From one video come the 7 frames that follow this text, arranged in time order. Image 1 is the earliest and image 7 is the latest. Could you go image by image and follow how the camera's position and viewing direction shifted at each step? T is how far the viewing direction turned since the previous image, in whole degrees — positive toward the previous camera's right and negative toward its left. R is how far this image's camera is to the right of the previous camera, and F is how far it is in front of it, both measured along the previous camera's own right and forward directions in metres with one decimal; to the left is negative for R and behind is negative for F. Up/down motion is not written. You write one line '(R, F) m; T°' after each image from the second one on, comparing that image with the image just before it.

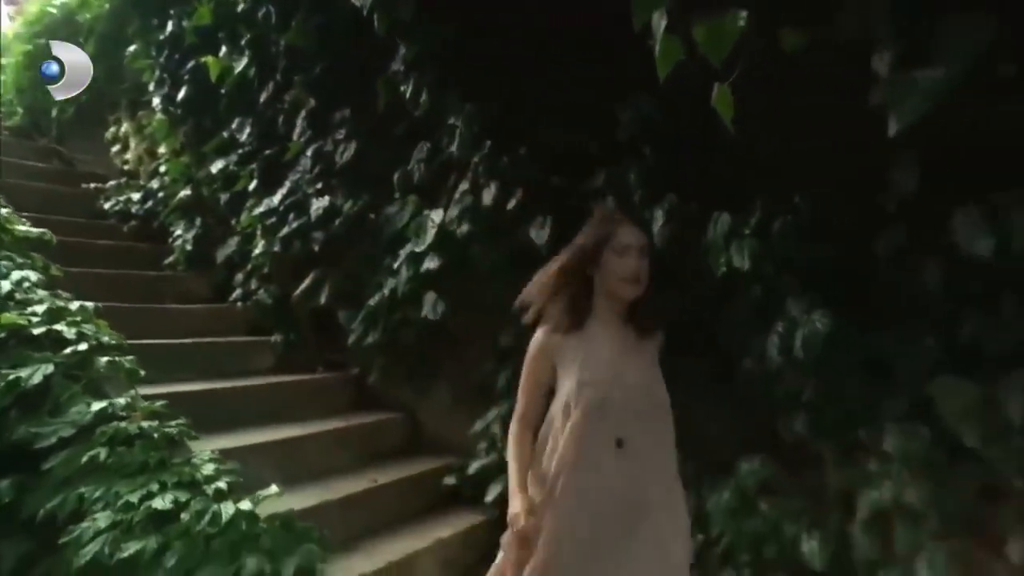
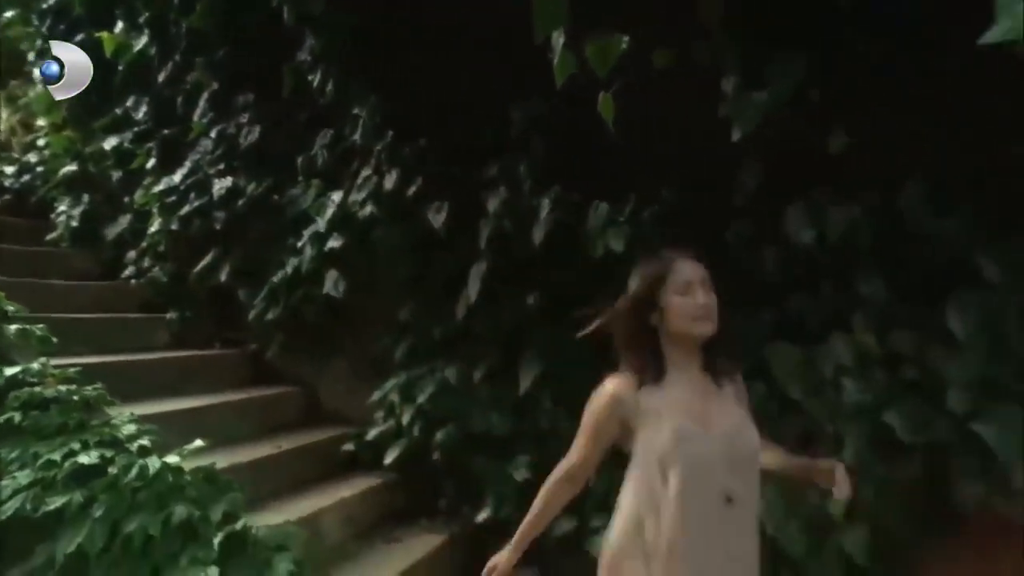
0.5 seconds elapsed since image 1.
(-0.1, -0.3) m; +10°
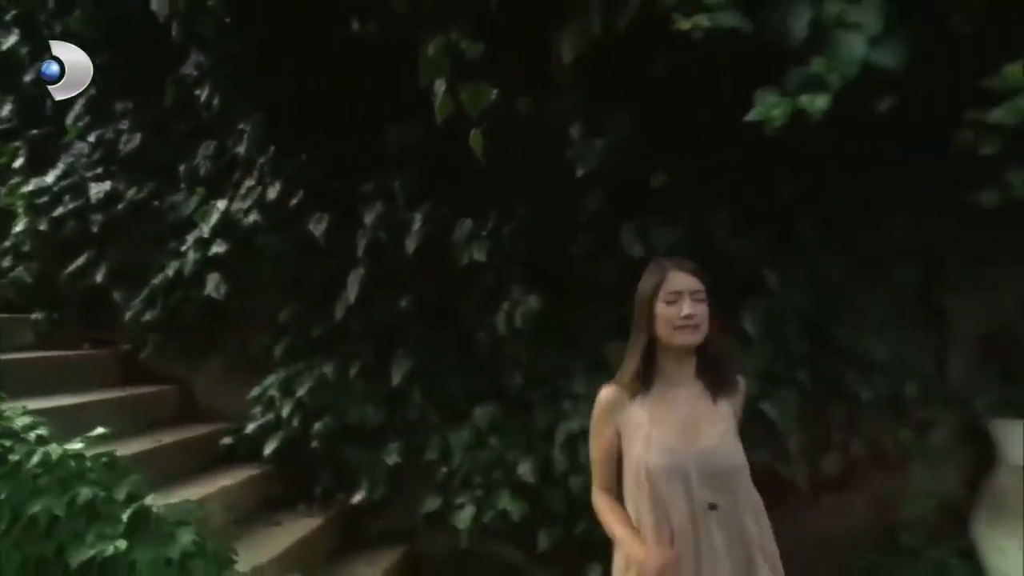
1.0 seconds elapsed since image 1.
(-0.1, -0.4) m; +11°
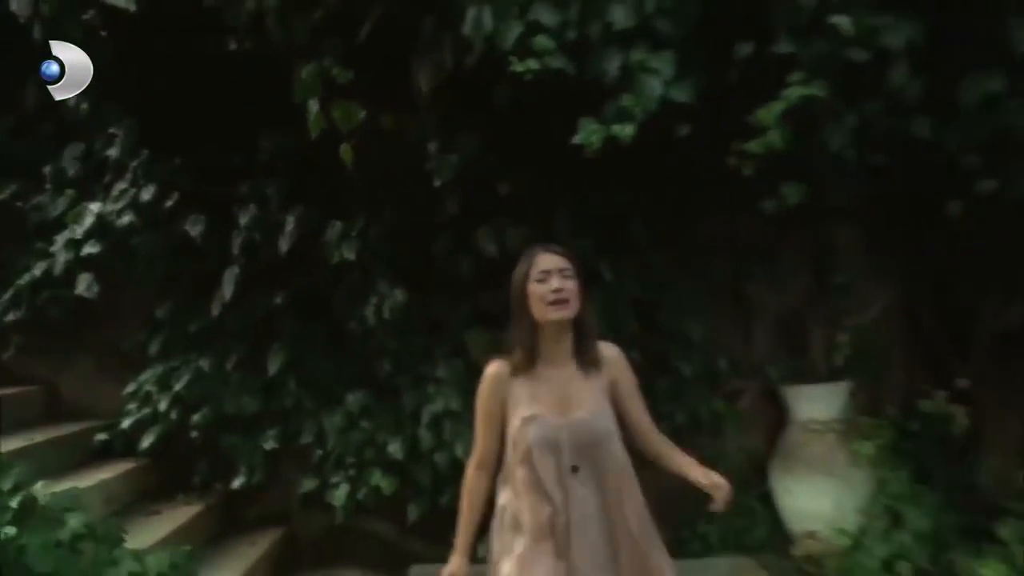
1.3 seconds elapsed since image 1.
(0.0, -0.4) m; +10°
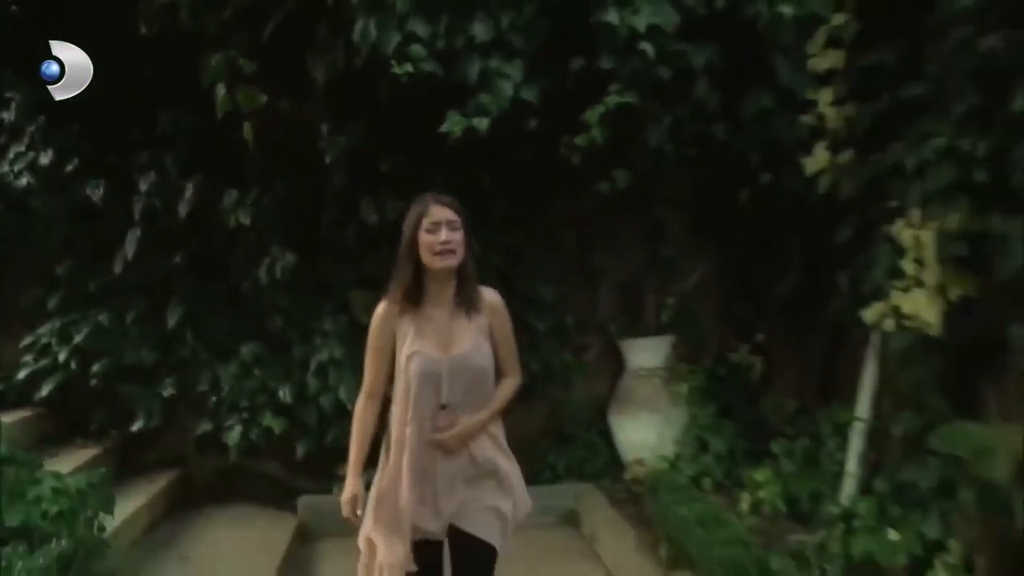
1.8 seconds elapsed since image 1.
(0.0, -0.5) m; +9°
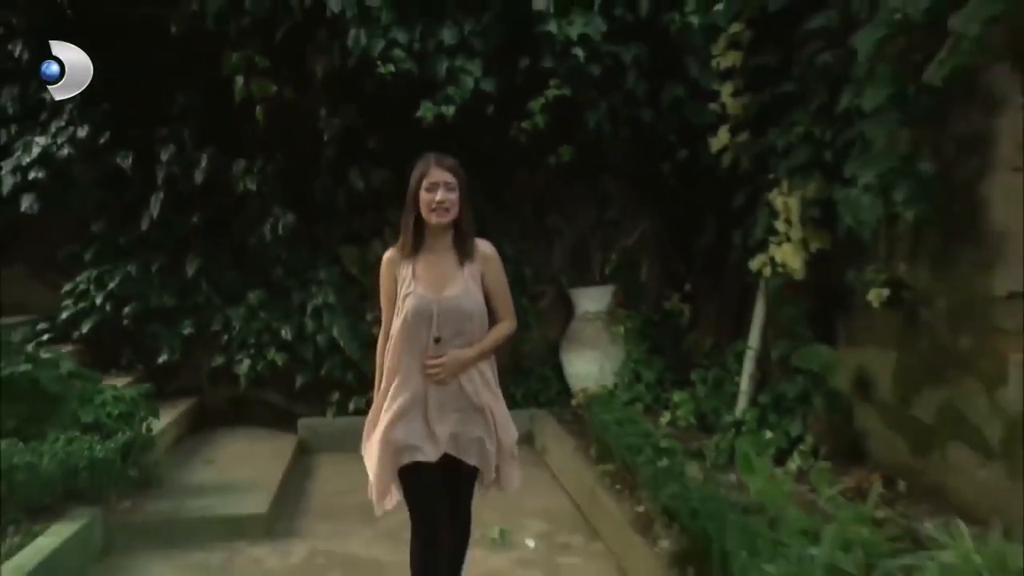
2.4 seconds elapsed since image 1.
(+0.1, -0.7) m; +2°
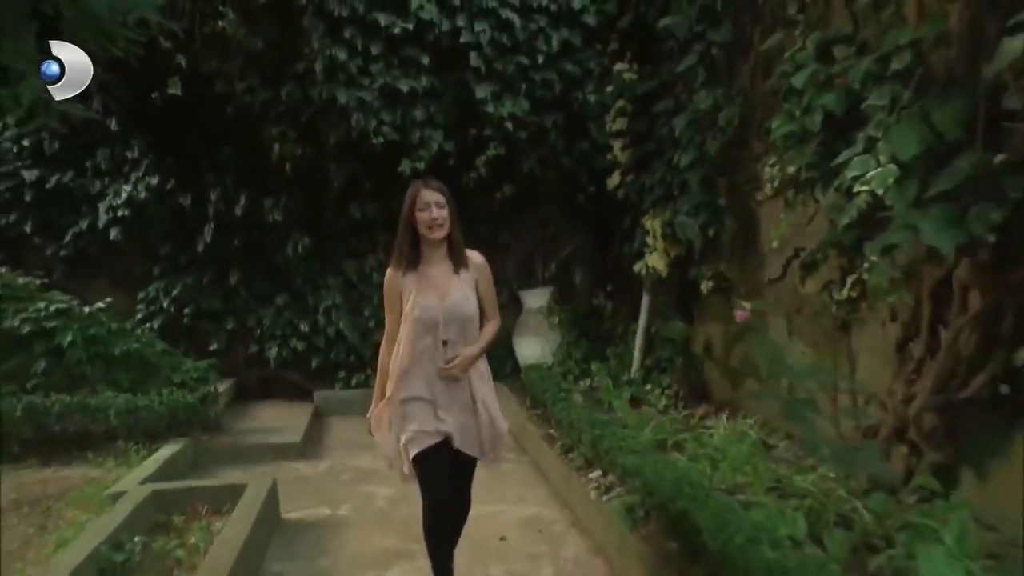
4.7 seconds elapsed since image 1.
(+0.2, -1.5) m; +1°
